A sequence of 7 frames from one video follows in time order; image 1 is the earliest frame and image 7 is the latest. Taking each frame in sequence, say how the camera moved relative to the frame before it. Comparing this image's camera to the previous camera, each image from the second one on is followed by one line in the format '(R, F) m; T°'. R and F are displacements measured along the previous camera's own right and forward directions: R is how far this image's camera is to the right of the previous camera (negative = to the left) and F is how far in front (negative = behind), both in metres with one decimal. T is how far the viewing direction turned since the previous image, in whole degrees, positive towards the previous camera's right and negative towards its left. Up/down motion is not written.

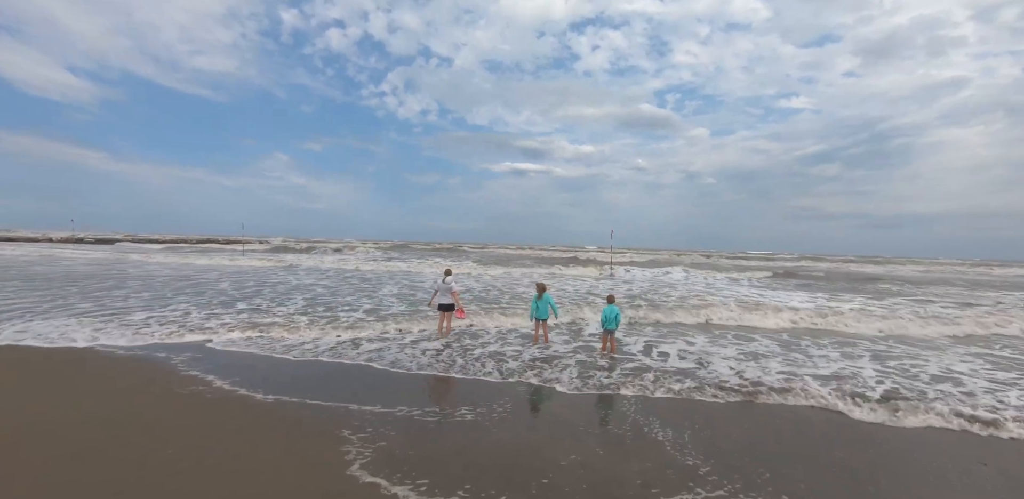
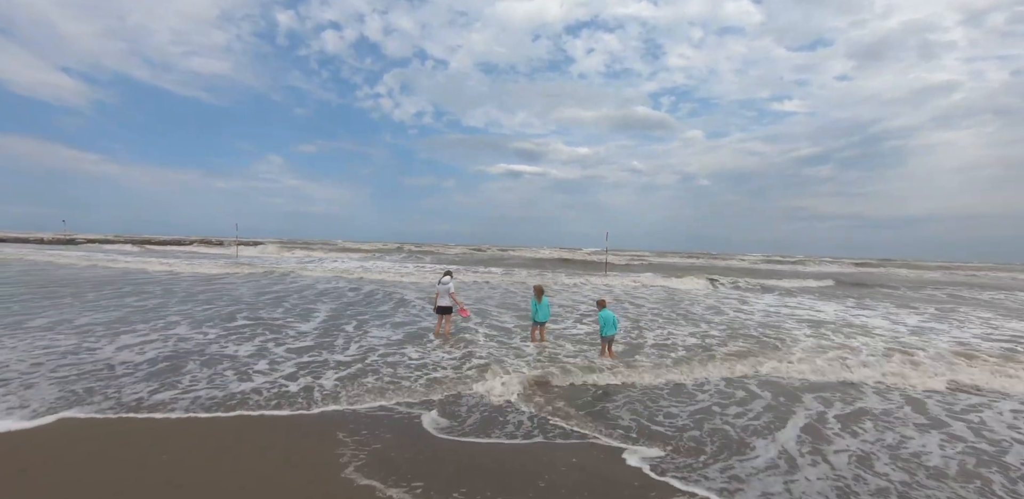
(-0.4, +0.4) m; +1°
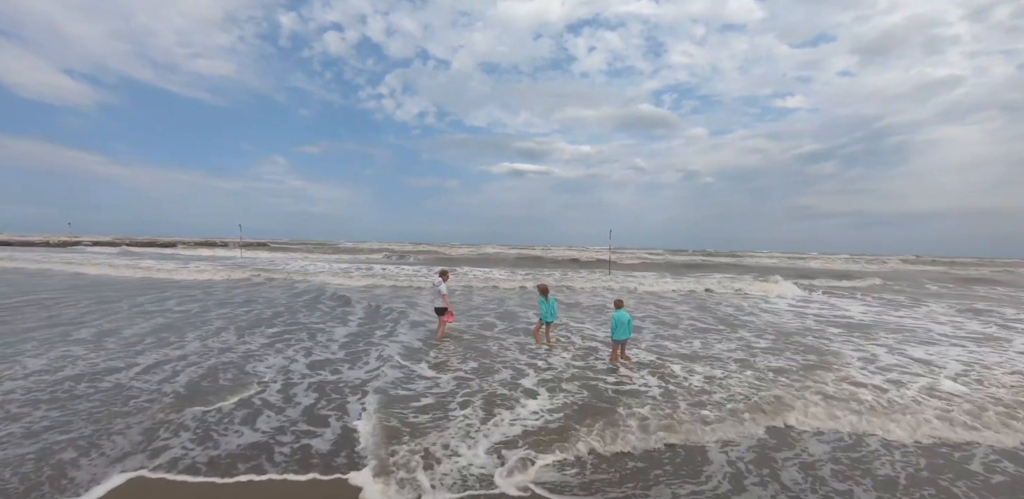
(-0.7, +0.9) m; 0°
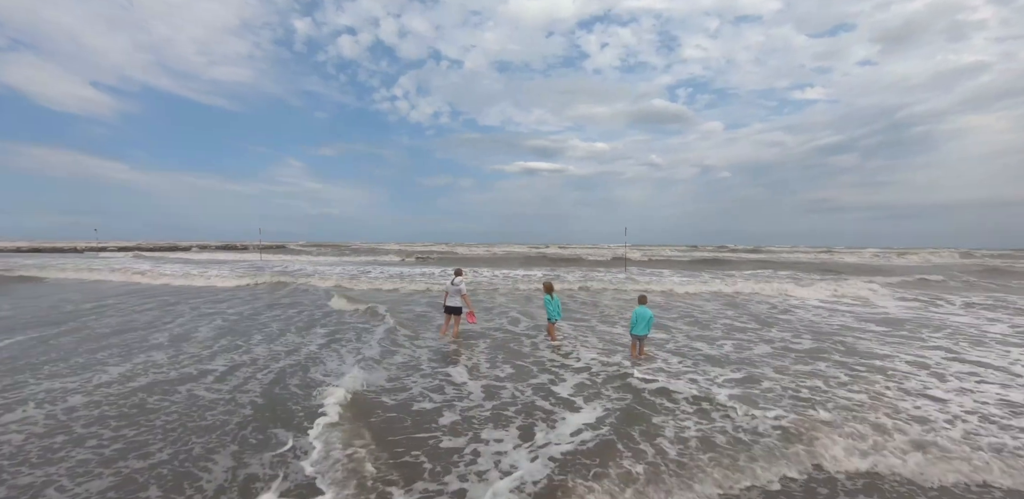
(-0.5, +0.1) m; -2°
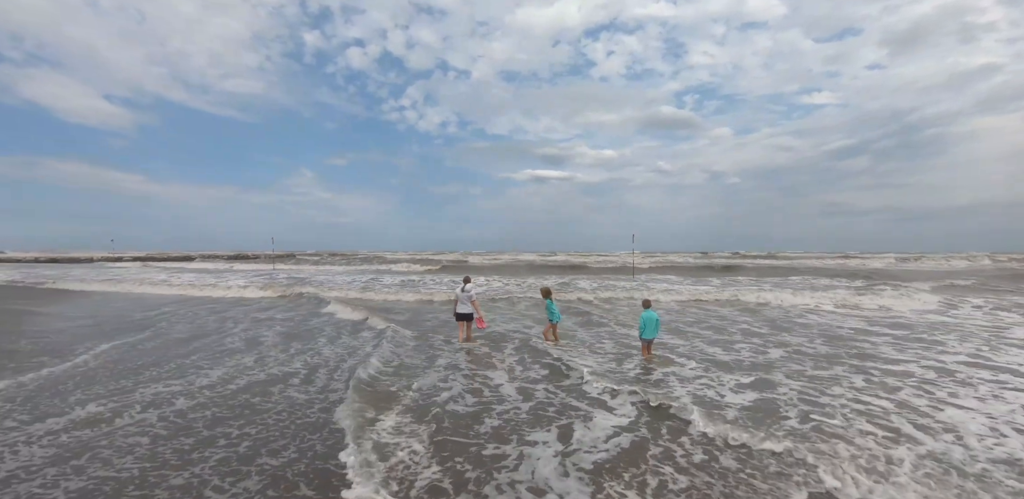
(-0.5, -0.5) m; -1°
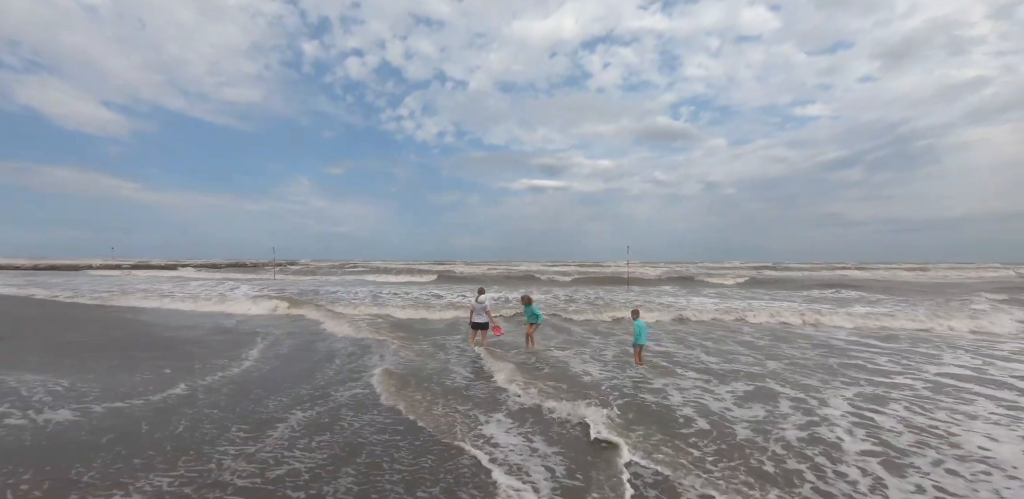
(-1.0, -1.6) m; 0°
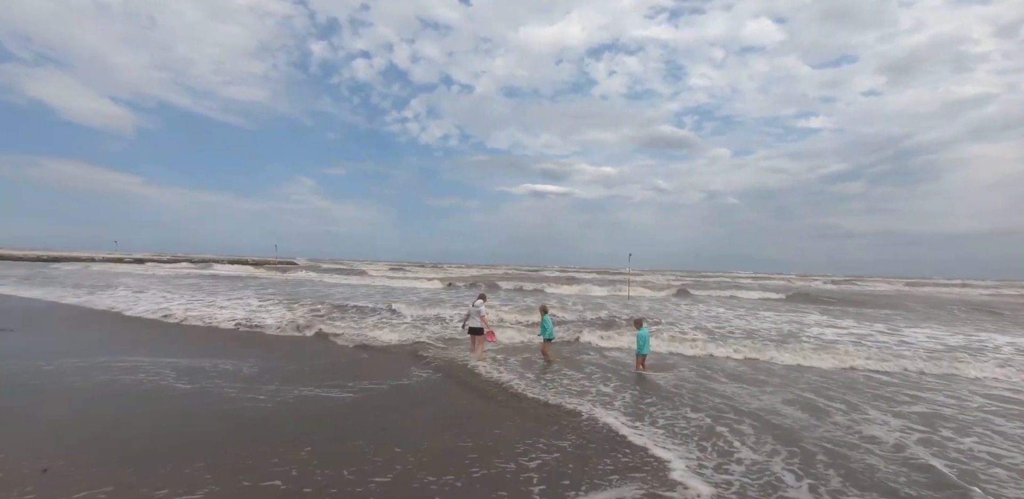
(-2.4, -0.3) m; 0°
